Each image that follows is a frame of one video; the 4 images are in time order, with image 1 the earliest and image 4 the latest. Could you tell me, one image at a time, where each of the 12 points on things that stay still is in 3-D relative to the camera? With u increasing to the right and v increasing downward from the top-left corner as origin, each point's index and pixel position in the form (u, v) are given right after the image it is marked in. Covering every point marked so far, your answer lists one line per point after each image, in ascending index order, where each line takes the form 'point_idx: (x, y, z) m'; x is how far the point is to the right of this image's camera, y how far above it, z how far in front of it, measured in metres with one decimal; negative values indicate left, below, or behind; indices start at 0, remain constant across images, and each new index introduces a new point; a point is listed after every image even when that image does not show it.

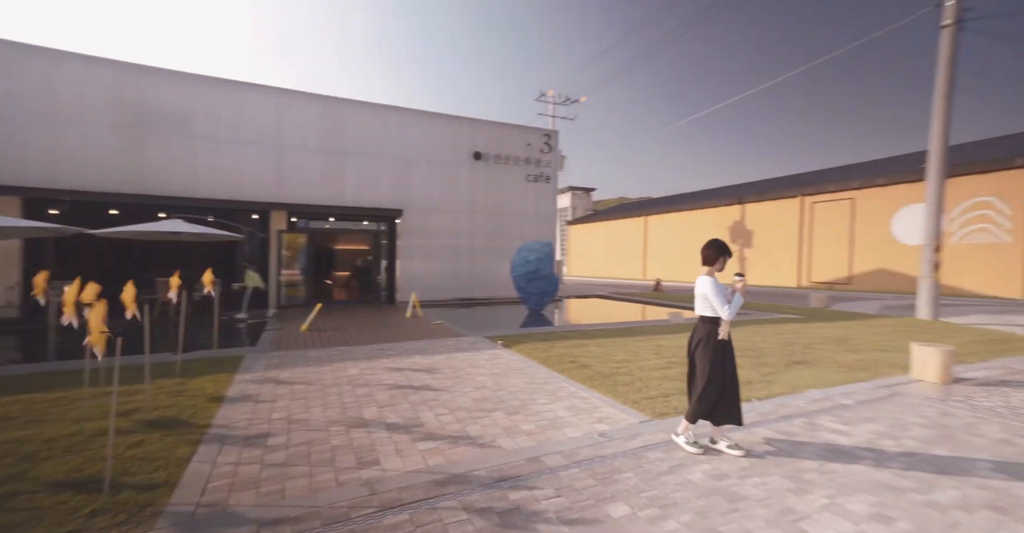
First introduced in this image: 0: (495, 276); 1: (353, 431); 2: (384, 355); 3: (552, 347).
0: (-0.6, -0.4, +19.1) m
1: (-1.6, -1.6, +4.5) m
2: (-2.1, -1.5, +7.7) m
3: (+0.8, -1.4, +7.6) m
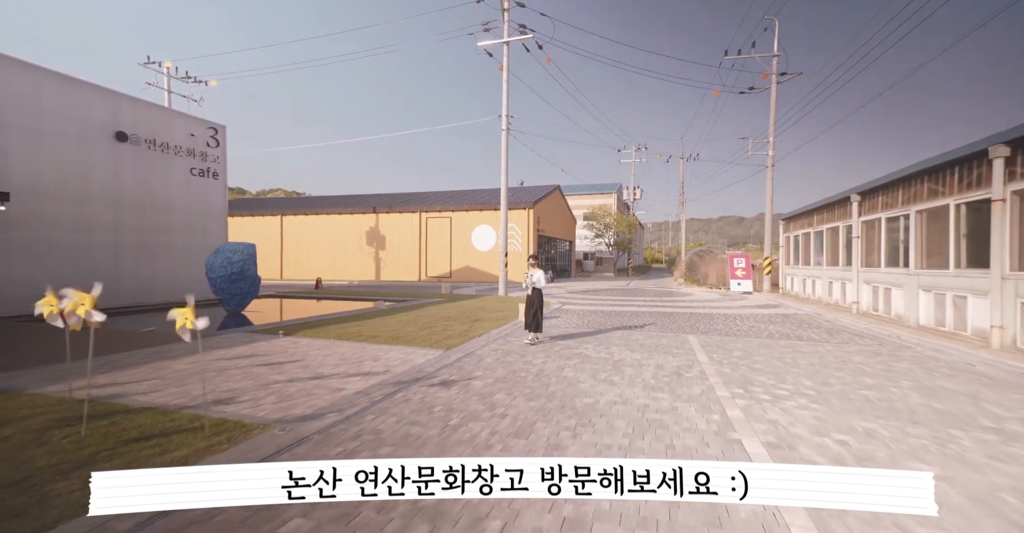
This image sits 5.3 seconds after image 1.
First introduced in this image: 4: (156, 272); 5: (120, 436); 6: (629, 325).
0: (-13.6, -0.4, +16.8) m
1: (-3.2, -1.7, +6.5) m
2: (-5.9, -1.6, +8.2) m
3: (-4.0, -1.4, +10.3) m
4: (-13.4, -0.2, +17.2) m
5: (-3.6, -1.6, +4.3) m
6: (+2.9, -1.4, +11.2) m
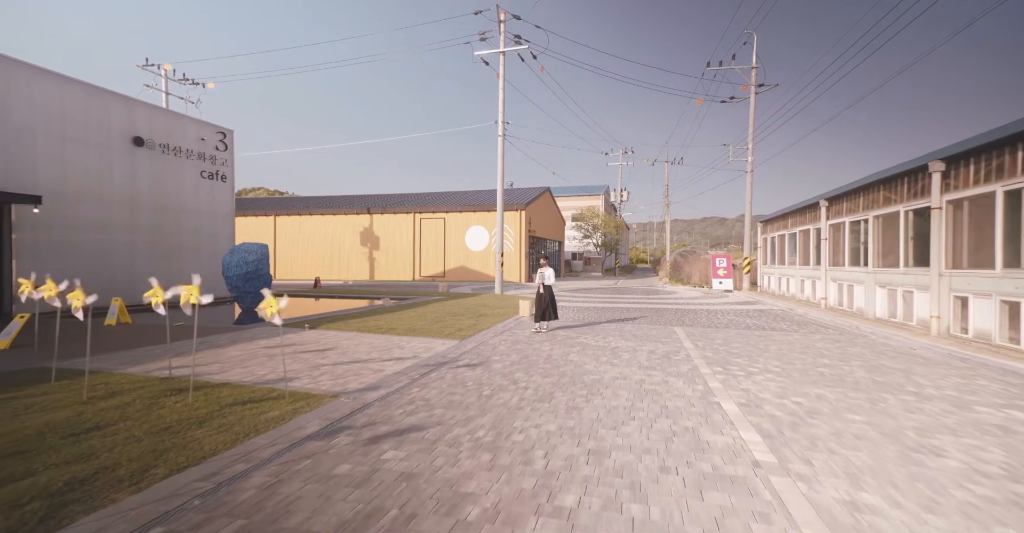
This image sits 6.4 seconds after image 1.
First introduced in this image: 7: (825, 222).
0: (-13.6, -0.4, +17.5) m
1: (-2.9, -1.7, +7.5) m
2: (-5.7, -1.5, +9.1) m
3: (-3.9, -1.4, +11.3) m
4: (-13.5, -0.2, +17.9) m
5: (-3.3, -1.6, +5.3) m
6: (+3.0, -1.4, +12.4) m
7: (+9.7, +1.4, +14.3) m
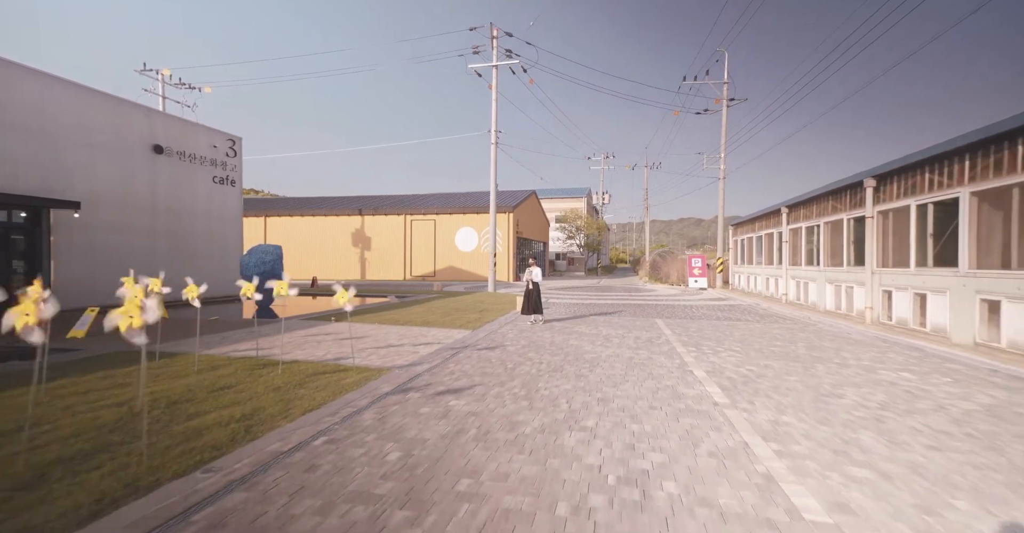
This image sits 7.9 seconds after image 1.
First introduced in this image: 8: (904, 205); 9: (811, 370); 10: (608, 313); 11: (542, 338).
0: (-13.8, -0.3, +18.5) m
1: (-2.7, -1.6, +8.9) m
2: (-5.6, -1.5, +10.4) m
3: (-3.8, -1.4, +12.7) m
4: (-13.7, -0.1, +18.9) m
5: (-3.0, -1.6, +6.7) m
6: (+3.0, -1.4, +14.1) m
7: (+9.7, +1.4, +16.3) m
8: (+8.4, +1.3, +9.9) m
9: (+4.6, -1.6, +7.1) m
10: (+3.0, -1.4, +13.9) m
11: (+0.7, -1.6, +10.2) m
